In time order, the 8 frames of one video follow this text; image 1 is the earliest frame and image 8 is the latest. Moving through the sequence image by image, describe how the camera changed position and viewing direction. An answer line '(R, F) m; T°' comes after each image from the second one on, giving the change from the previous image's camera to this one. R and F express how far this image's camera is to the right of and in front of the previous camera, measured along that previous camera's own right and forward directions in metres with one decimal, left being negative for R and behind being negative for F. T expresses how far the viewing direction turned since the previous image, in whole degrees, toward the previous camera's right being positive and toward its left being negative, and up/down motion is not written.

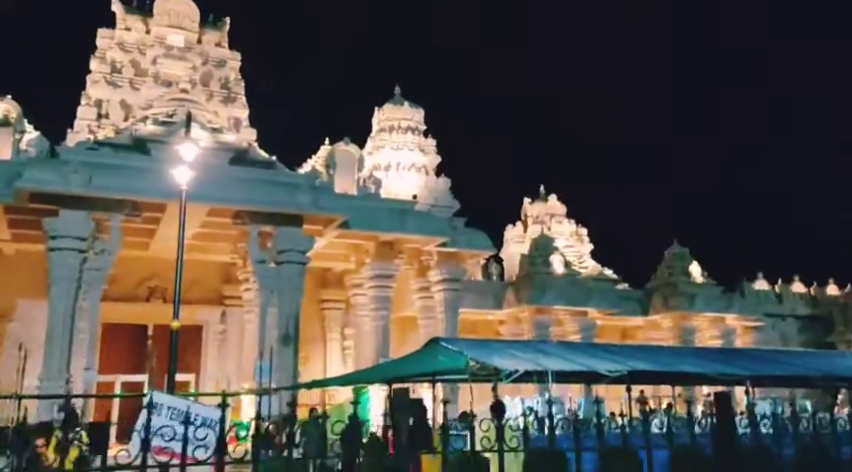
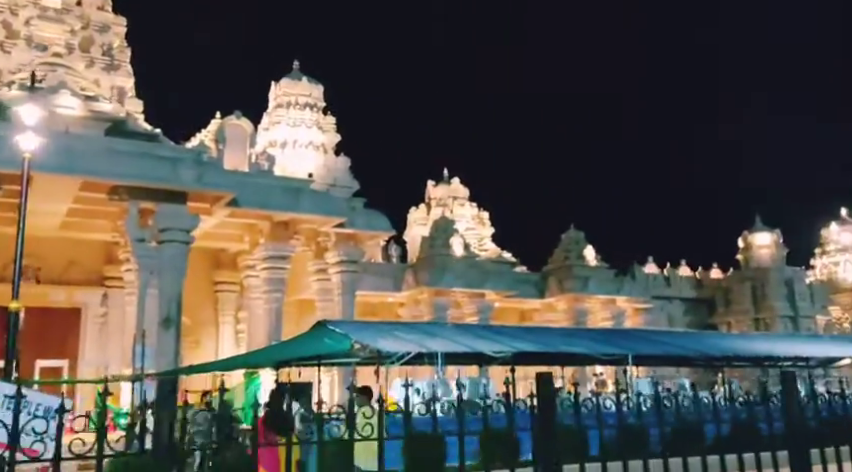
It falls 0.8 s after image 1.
(+0.2, +0.2) m; +7°
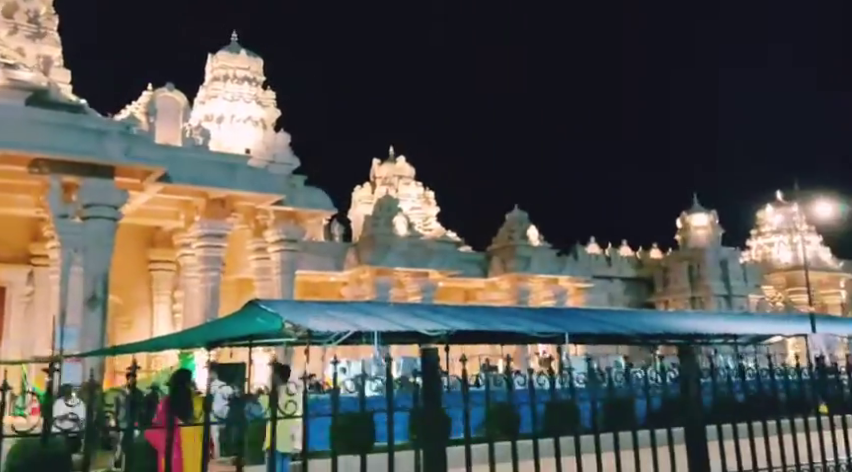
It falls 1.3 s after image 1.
(+0.2, +0.2) m; +4°
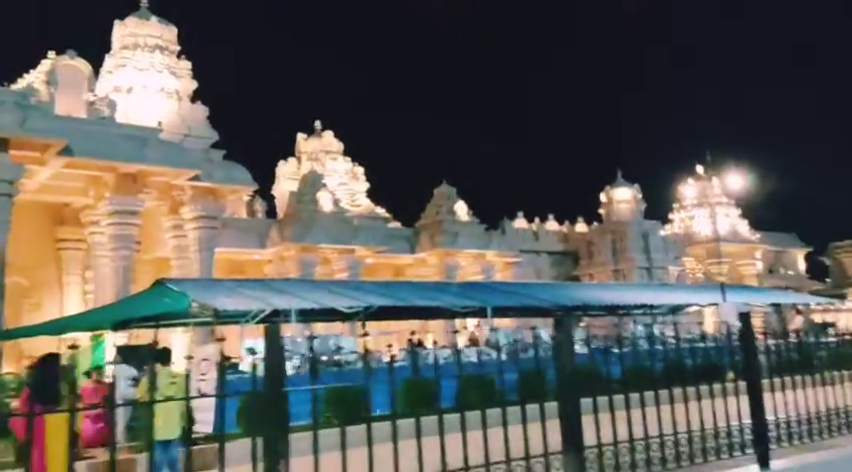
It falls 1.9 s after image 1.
(+0.2, +0.2) m; +5°
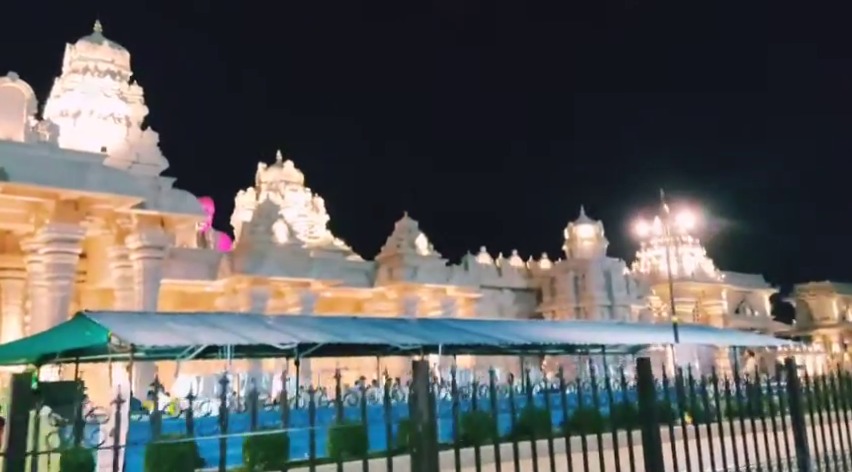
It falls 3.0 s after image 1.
(+0.4, +0.4) m; +2°
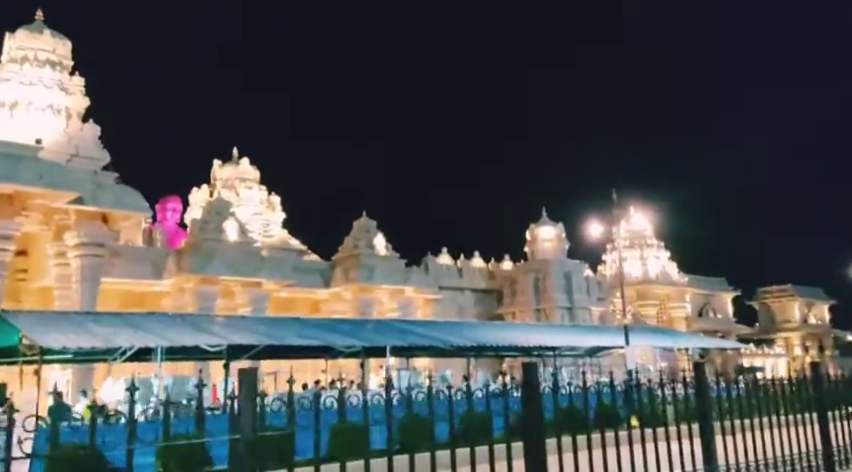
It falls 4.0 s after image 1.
(+0.4, +0.4) m; +2°
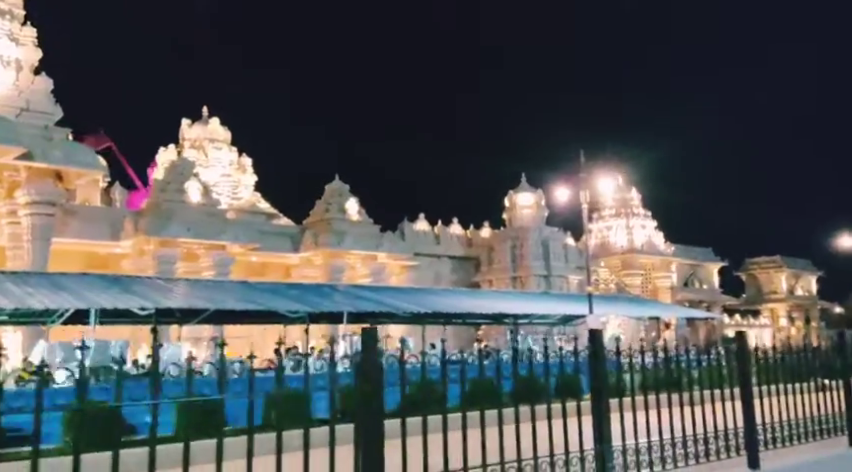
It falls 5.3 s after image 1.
(+0.5, +0.5) m; +1°
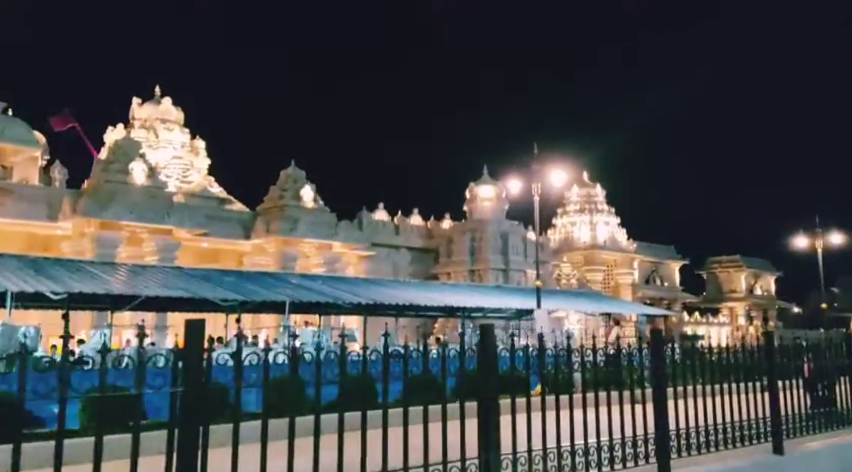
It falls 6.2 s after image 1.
(+0.3, +0.4) m; +2°
